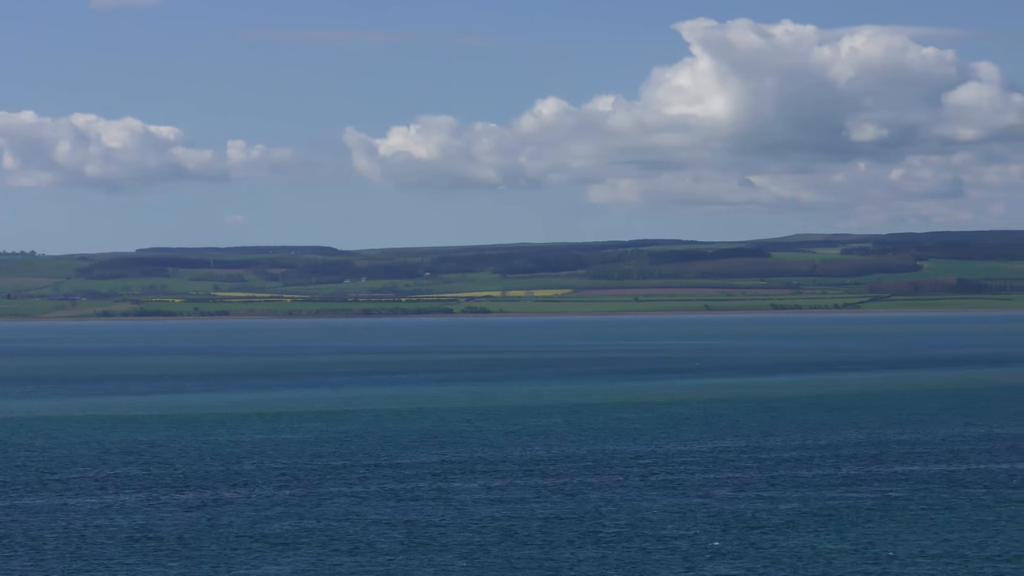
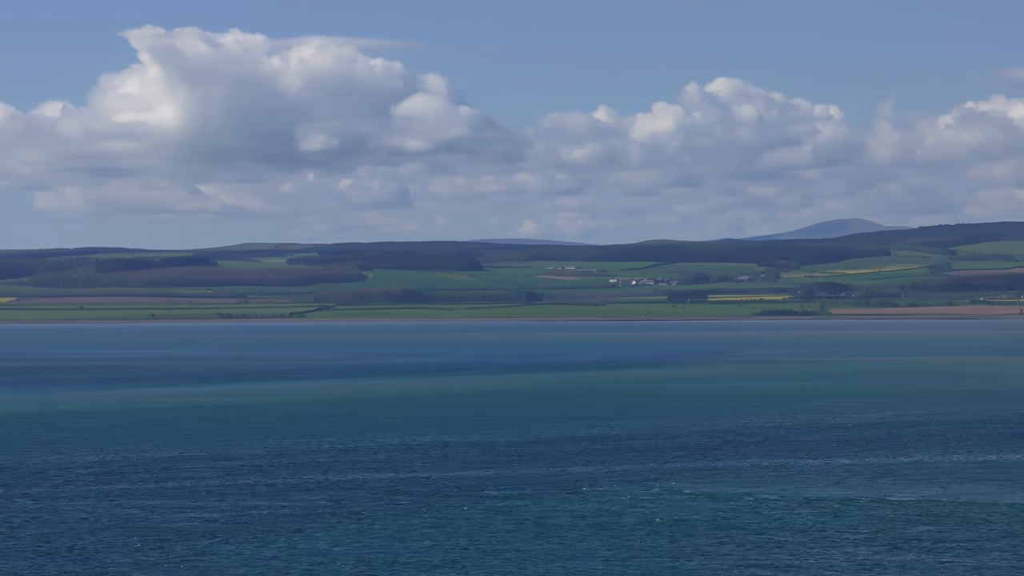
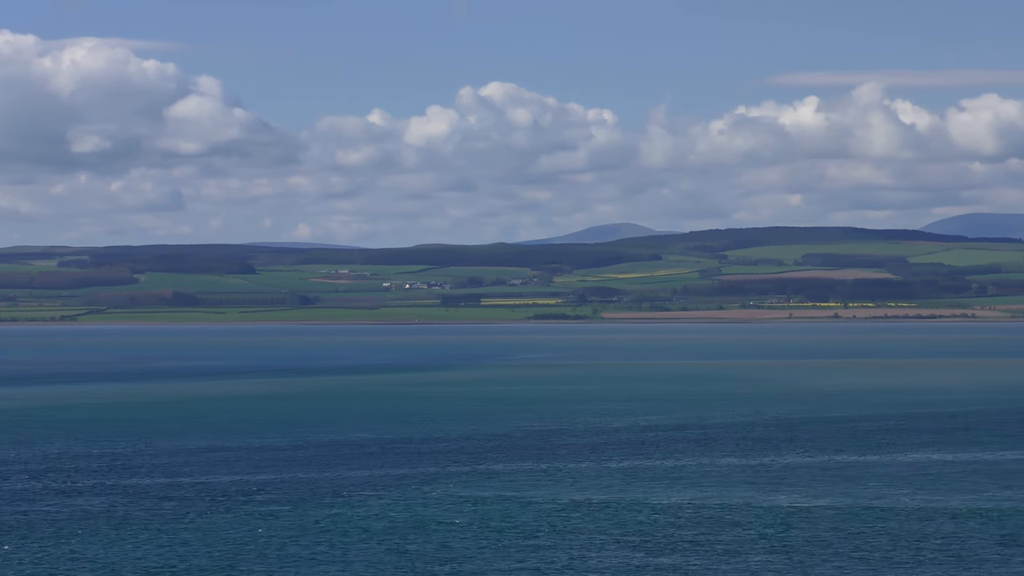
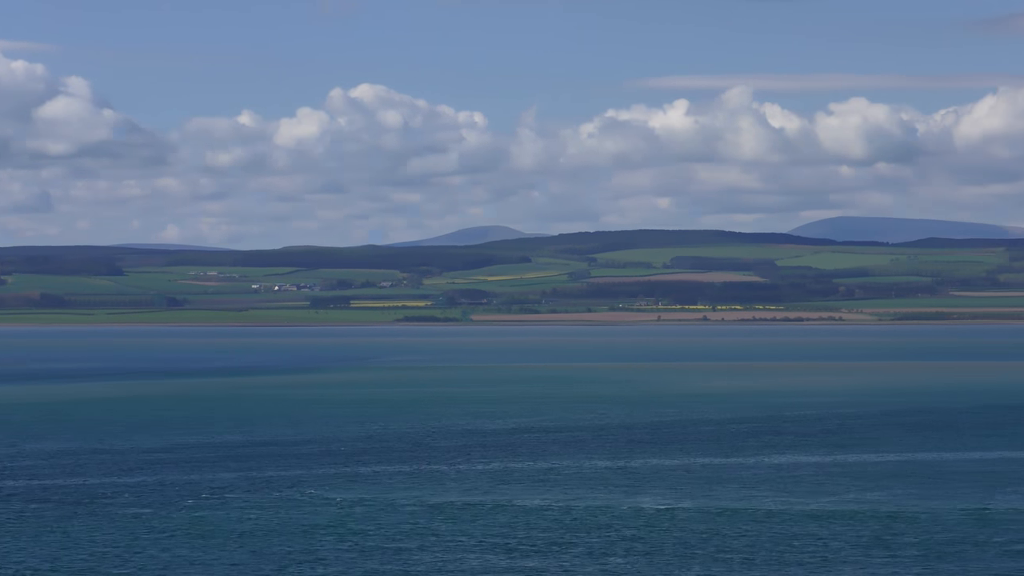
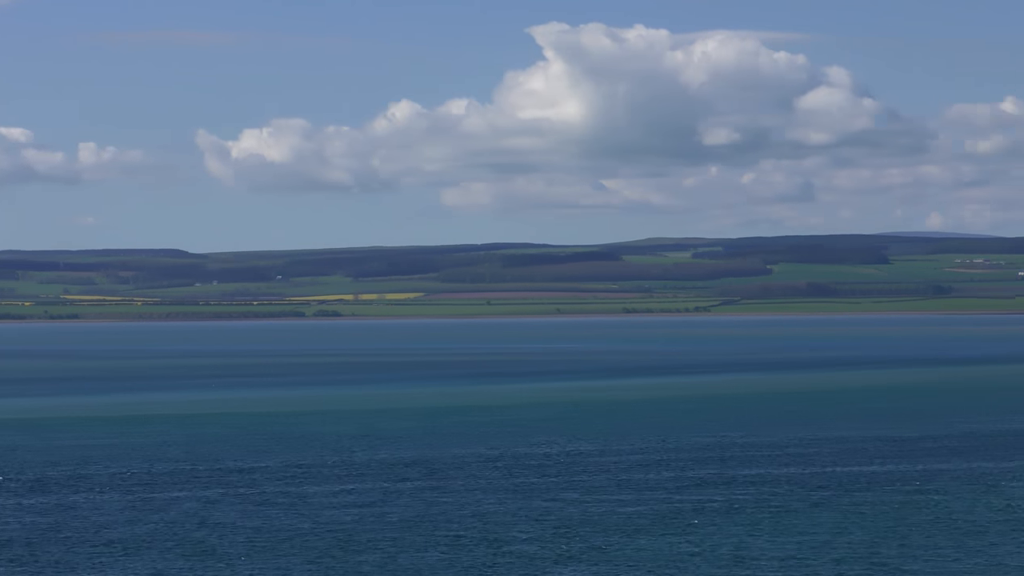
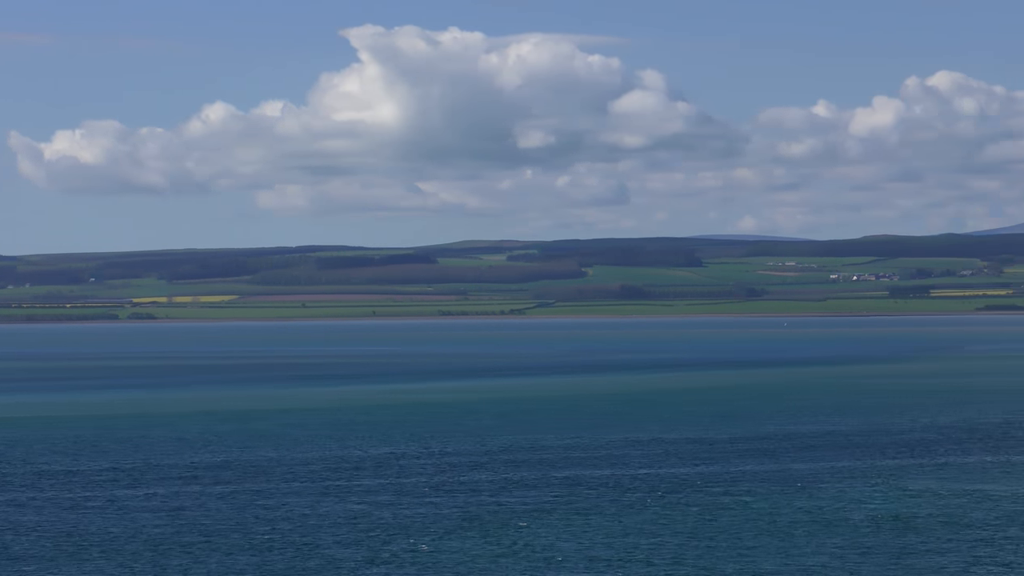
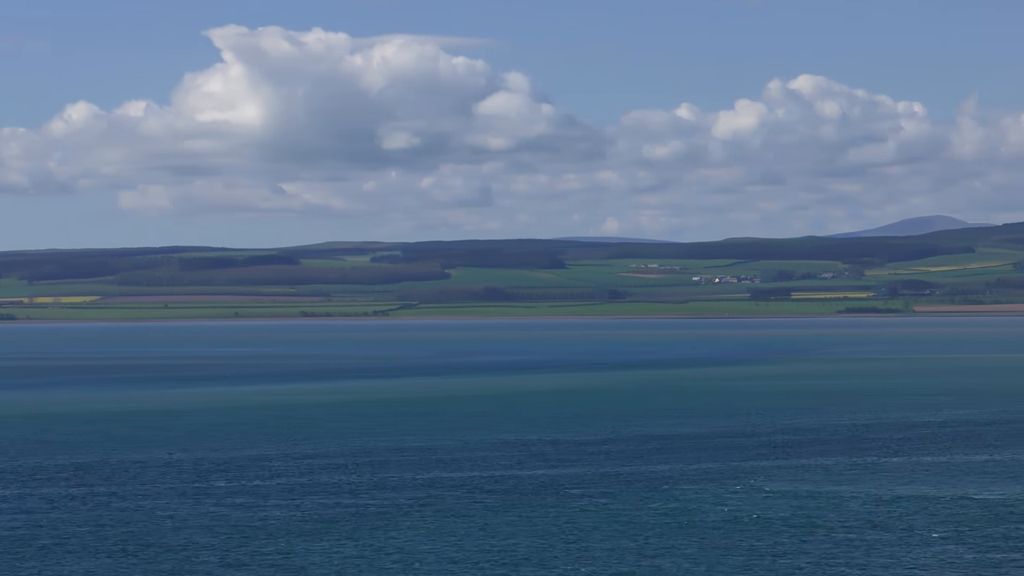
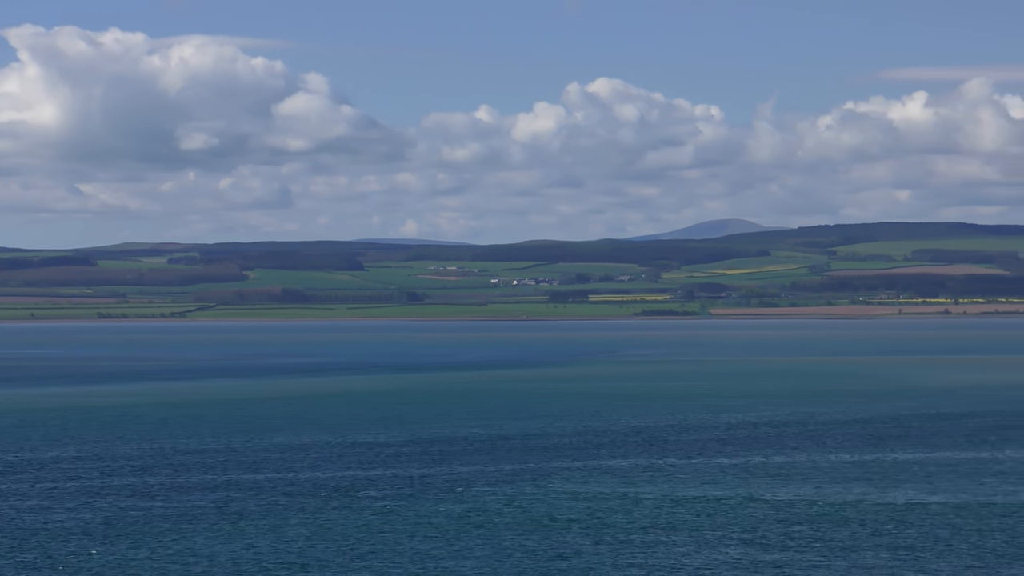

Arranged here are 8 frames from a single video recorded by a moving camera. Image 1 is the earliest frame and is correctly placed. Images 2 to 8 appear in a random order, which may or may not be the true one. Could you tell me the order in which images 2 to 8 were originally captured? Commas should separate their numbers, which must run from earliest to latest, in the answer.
5, 6, 7, 2, 8, 3, 4
